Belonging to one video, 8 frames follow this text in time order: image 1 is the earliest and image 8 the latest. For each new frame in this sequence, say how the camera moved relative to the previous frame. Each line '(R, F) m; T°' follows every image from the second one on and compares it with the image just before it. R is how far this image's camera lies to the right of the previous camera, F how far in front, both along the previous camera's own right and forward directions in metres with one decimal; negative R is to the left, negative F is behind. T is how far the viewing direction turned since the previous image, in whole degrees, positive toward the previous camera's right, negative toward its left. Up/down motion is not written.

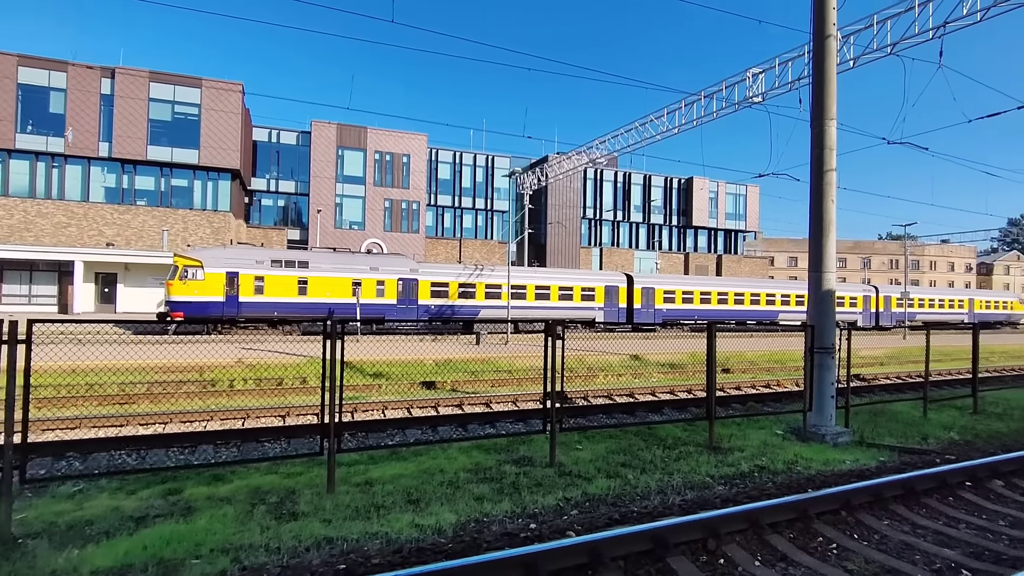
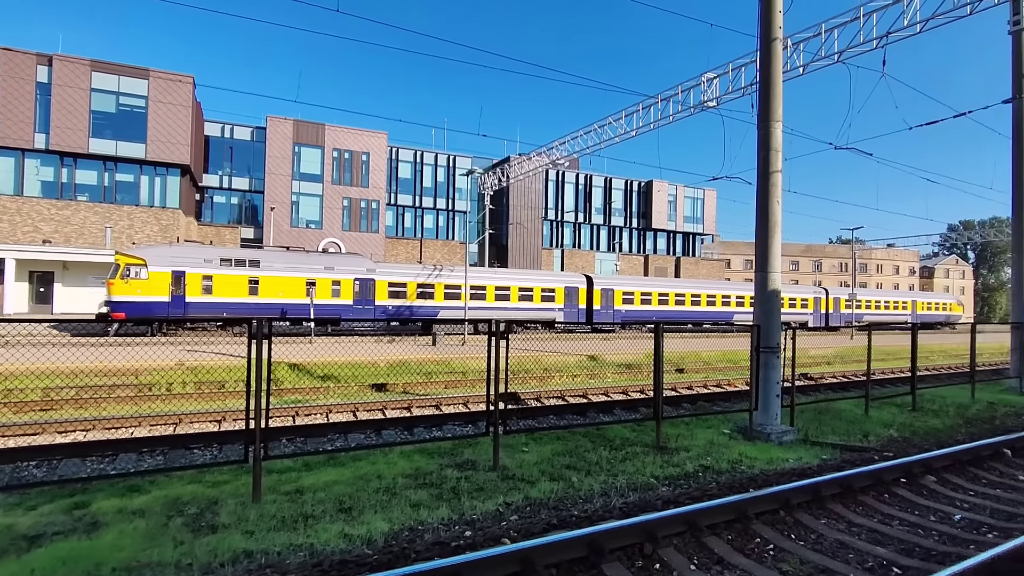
(+0.2, +0.2) m; +4°
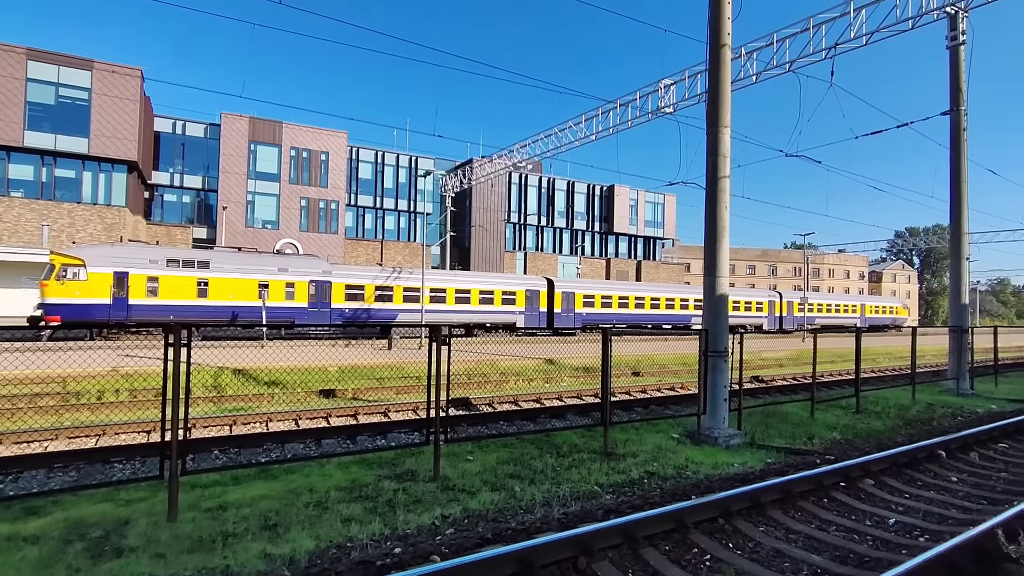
(+0.2, +0.2) m; +4°
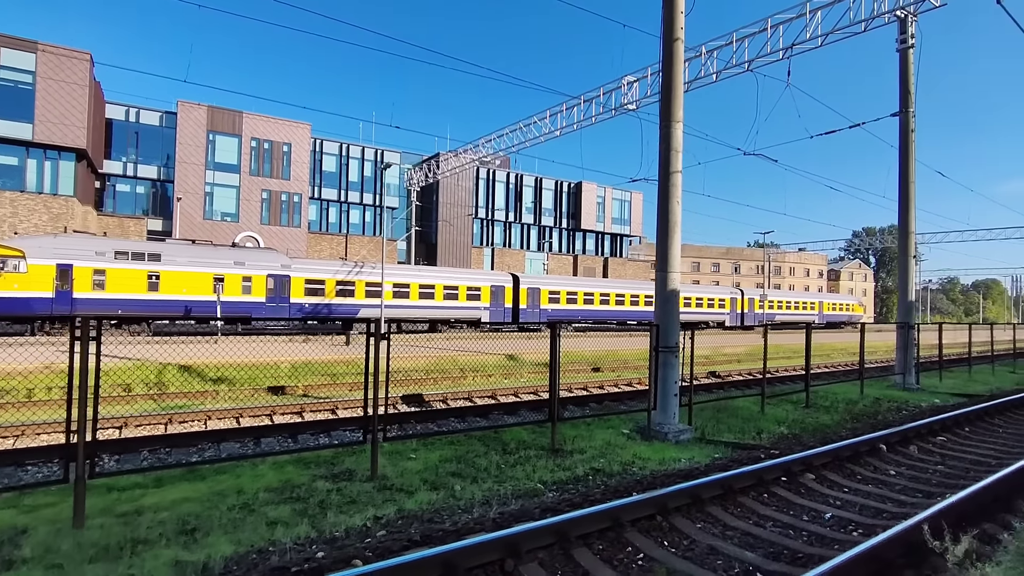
(+0.3, +0.2) m; +3°
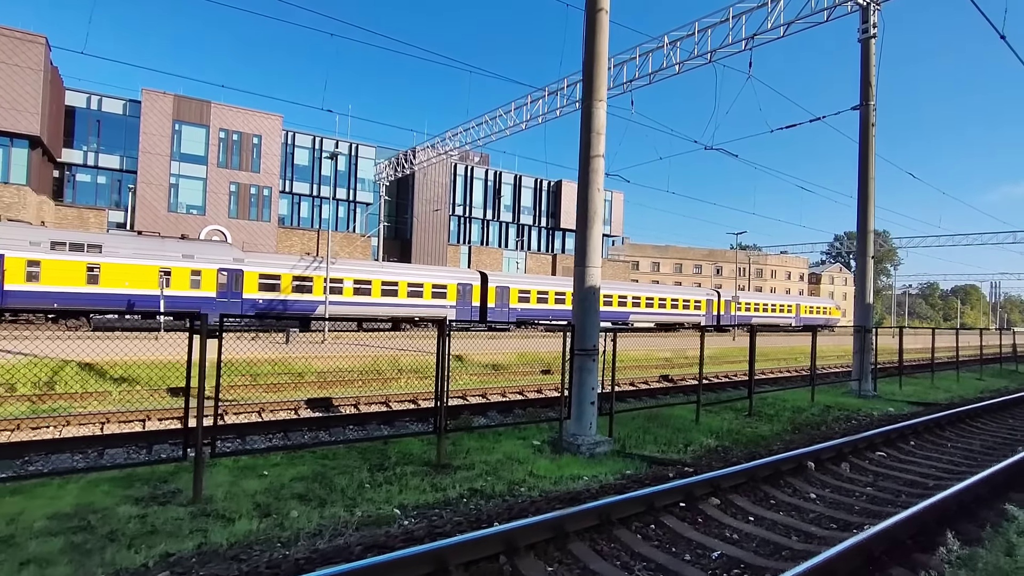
(+1.2, +0.9) m; +1°
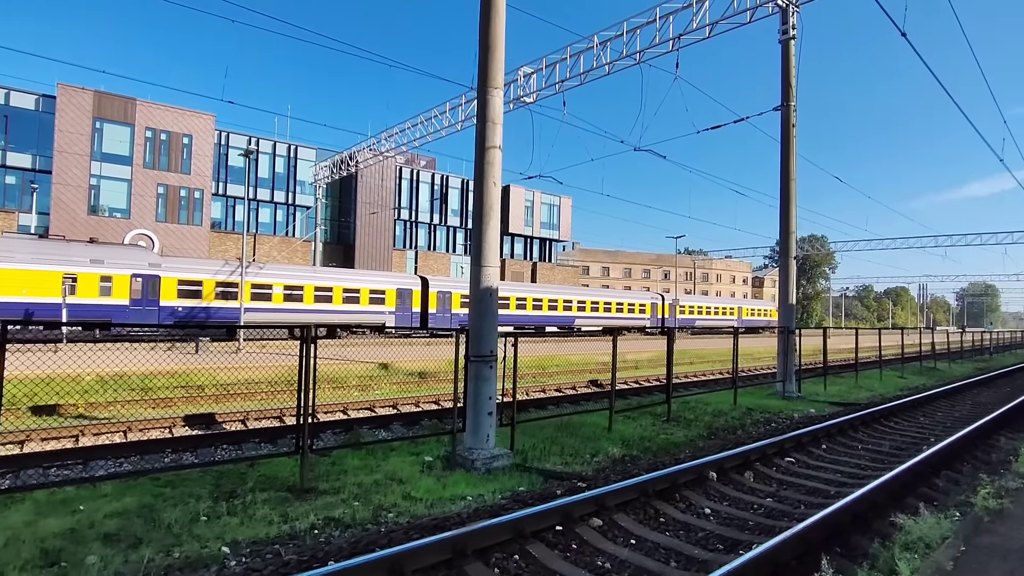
(+0.8, +0.6) m; +4°
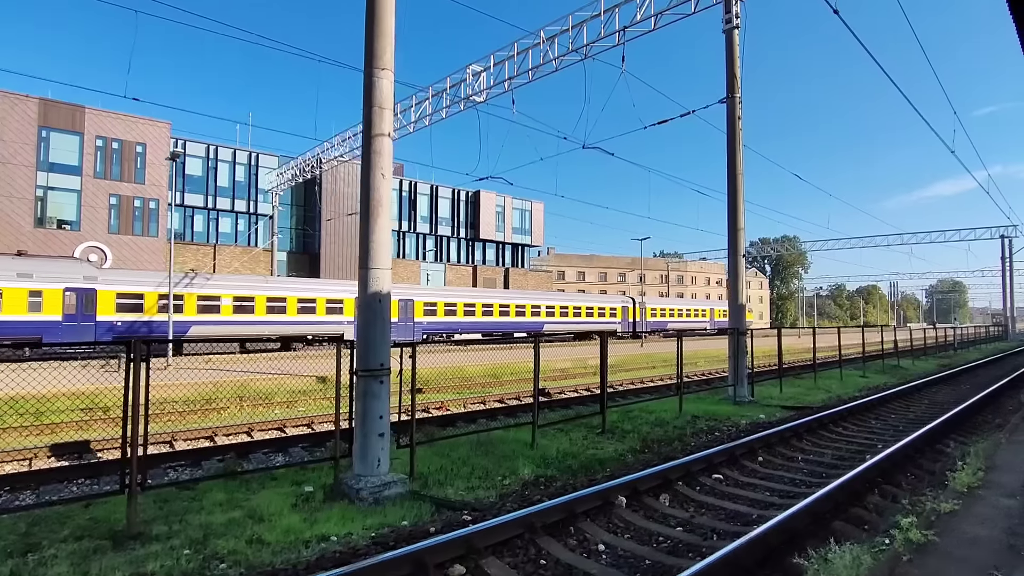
(+1.0, +0.8) m; +2°
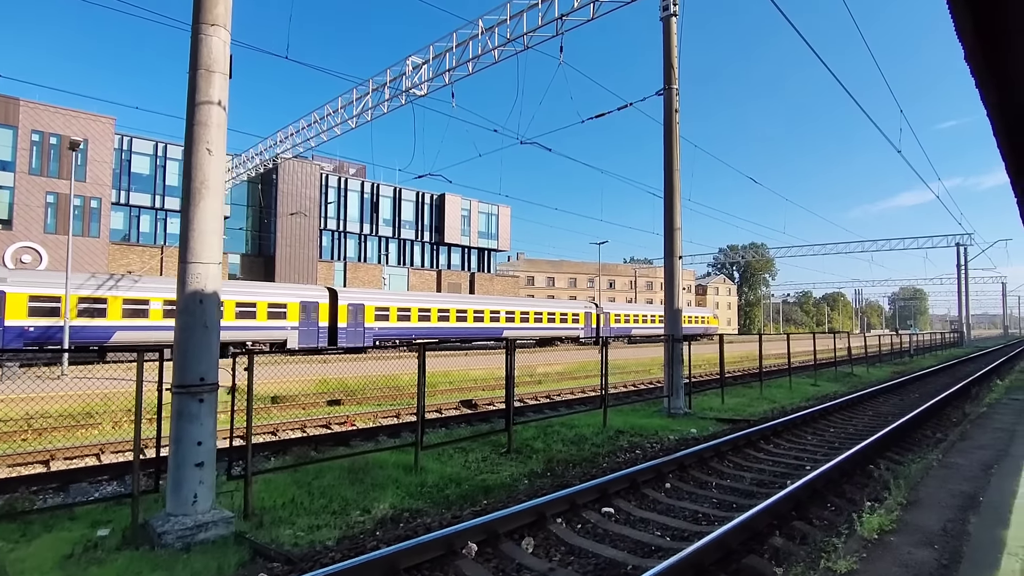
(+1.1, +1.0) m; +2°
